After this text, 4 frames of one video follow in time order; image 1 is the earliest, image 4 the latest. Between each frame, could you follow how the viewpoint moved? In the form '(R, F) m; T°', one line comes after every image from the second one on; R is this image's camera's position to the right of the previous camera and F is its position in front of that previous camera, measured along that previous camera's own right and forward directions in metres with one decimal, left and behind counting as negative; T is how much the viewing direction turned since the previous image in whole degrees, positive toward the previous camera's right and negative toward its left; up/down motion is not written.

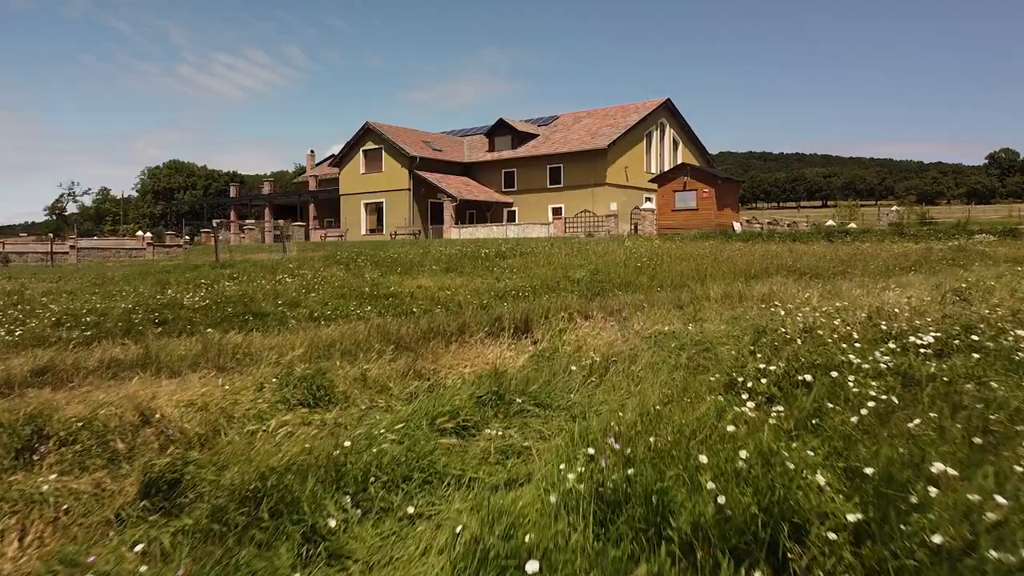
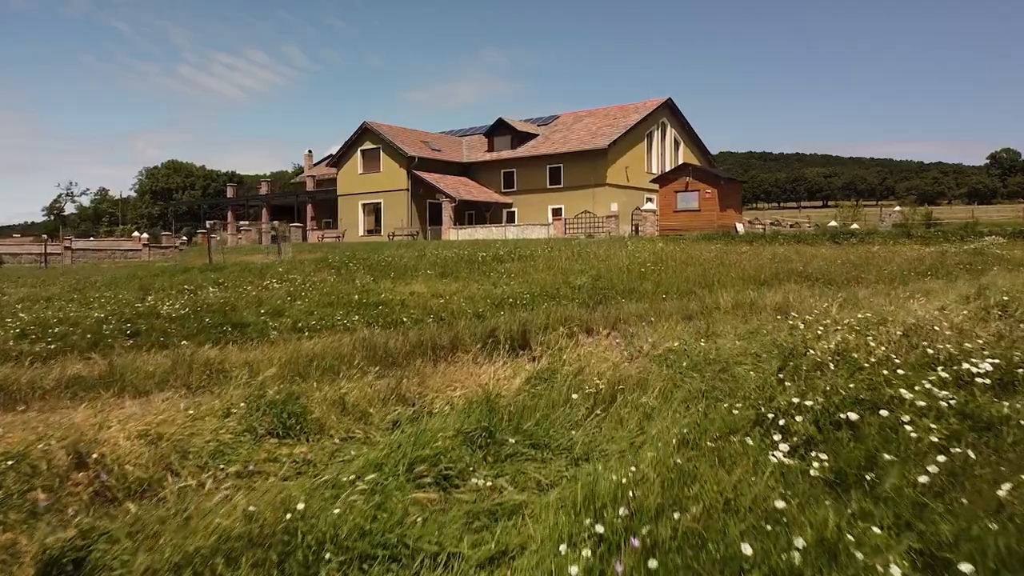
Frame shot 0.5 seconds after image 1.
(0.0, +0.6) m; 0°
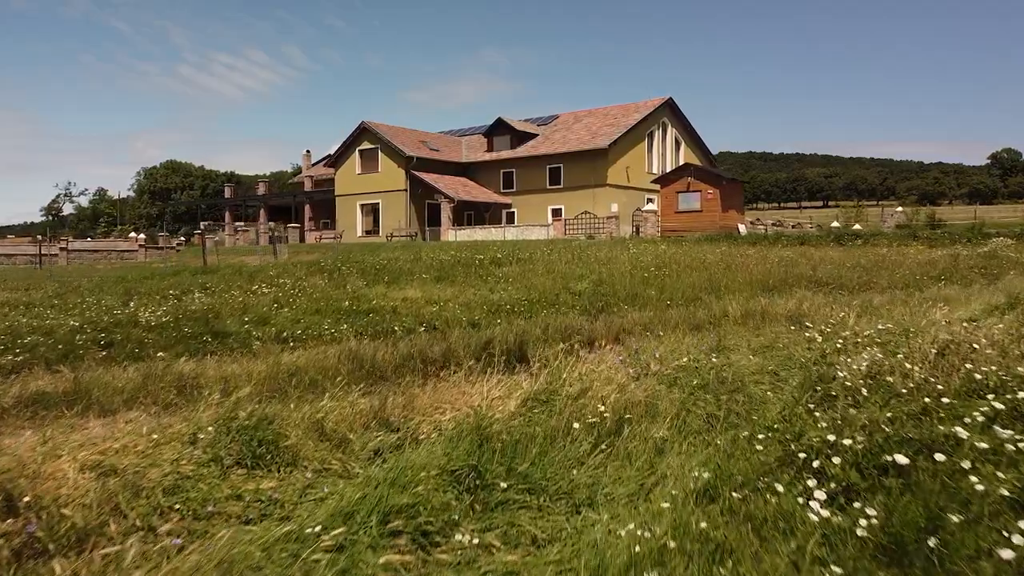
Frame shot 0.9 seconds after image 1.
(0.0, +0.5) m; 0°
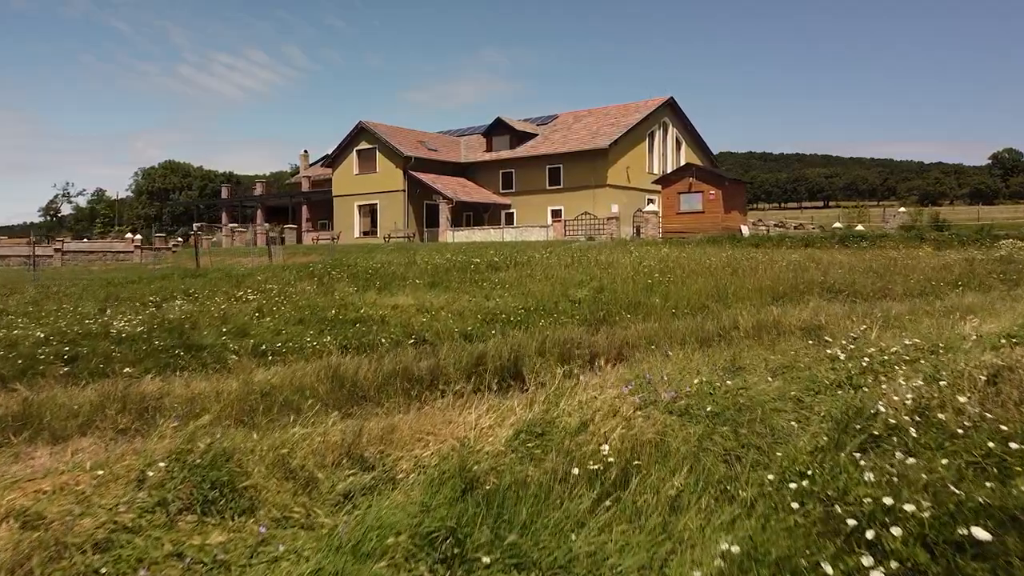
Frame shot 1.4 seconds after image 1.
(0.0, +0.6) m; 0°
